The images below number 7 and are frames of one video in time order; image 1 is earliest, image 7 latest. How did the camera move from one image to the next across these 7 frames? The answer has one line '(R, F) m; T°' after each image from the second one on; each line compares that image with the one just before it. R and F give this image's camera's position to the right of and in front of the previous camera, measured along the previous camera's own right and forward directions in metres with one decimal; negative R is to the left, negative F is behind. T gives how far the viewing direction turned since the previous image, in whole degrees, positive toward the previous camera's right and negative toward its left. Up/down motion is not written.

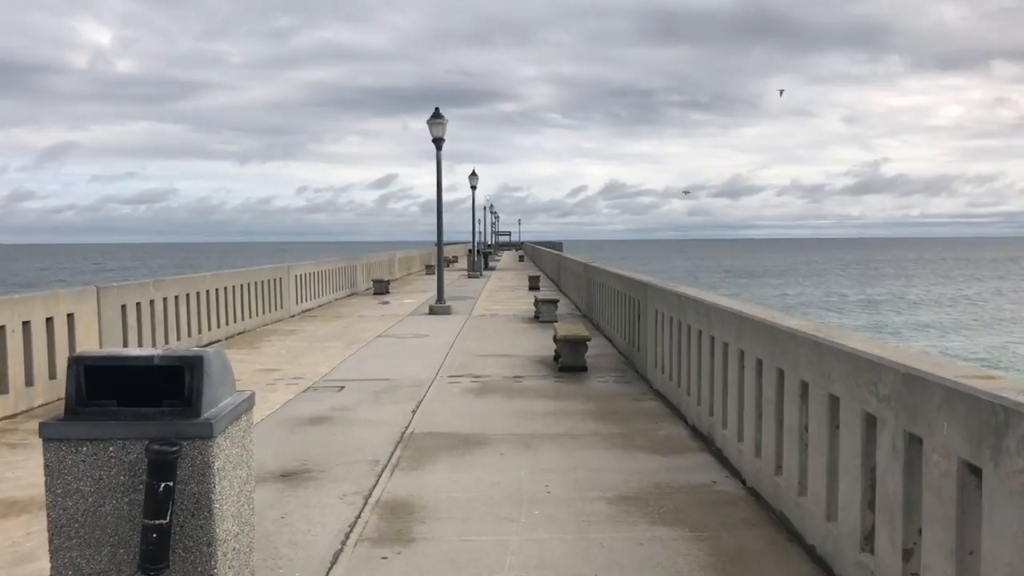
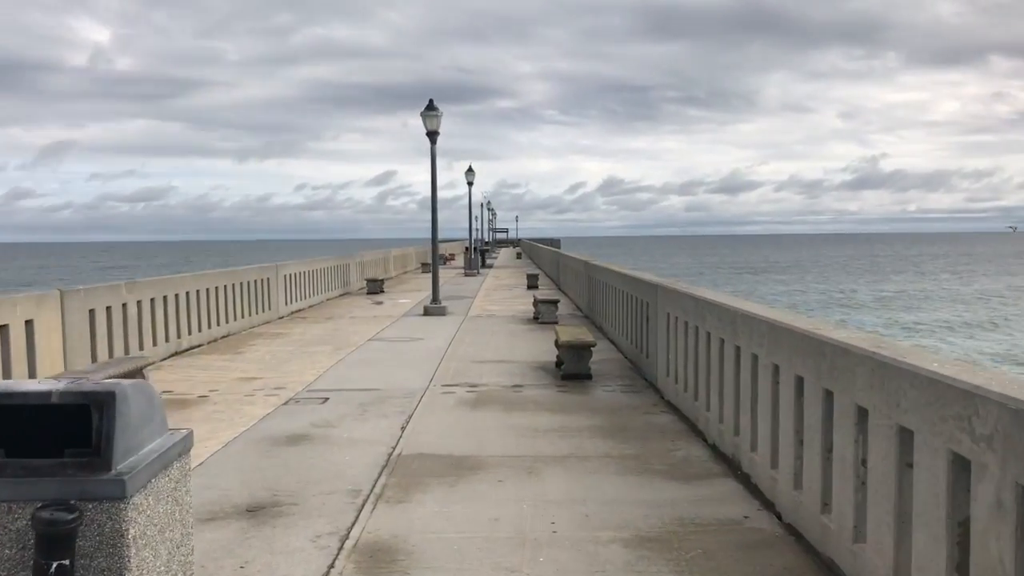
(0.0, +0.9) m; 0°
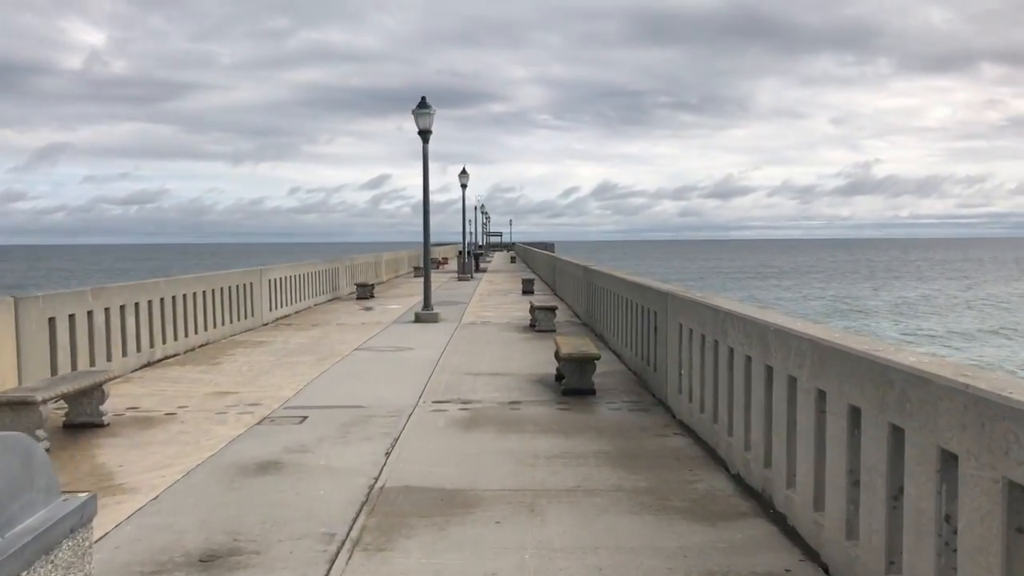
(0.0, +0.9) m; 0°
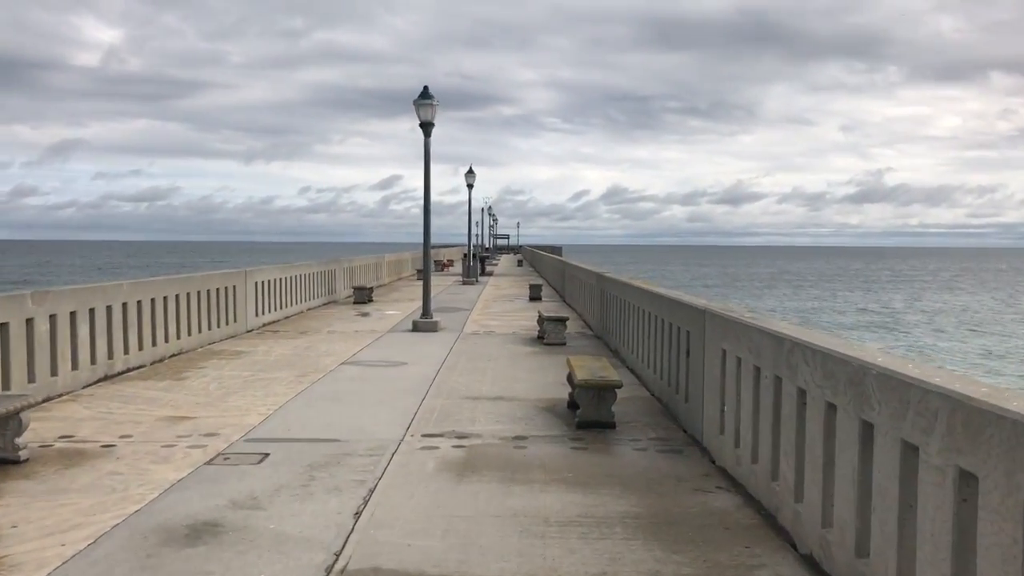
(0.0, +1.5) m; 0°
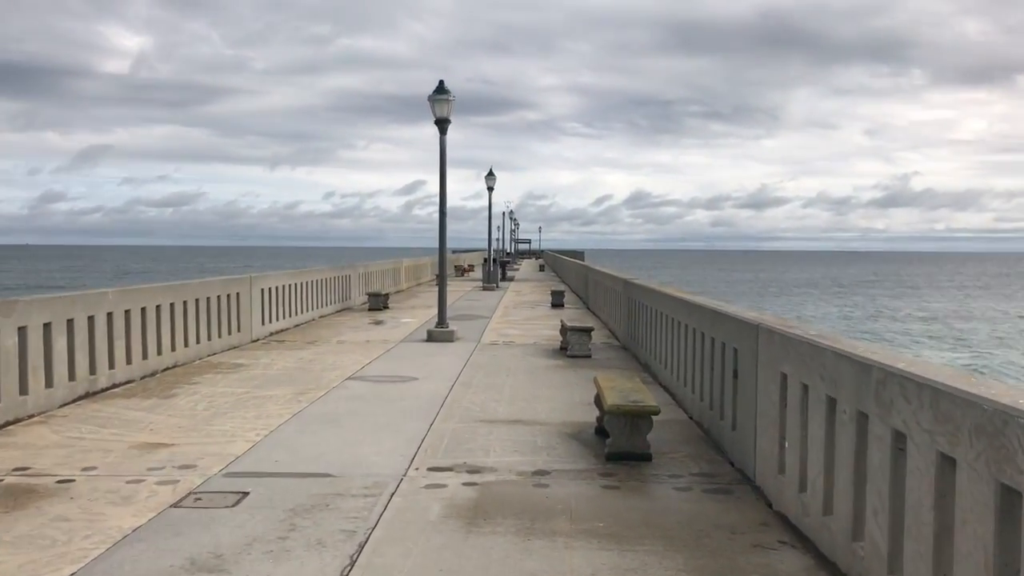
(0.0, +1.1) m; -1°
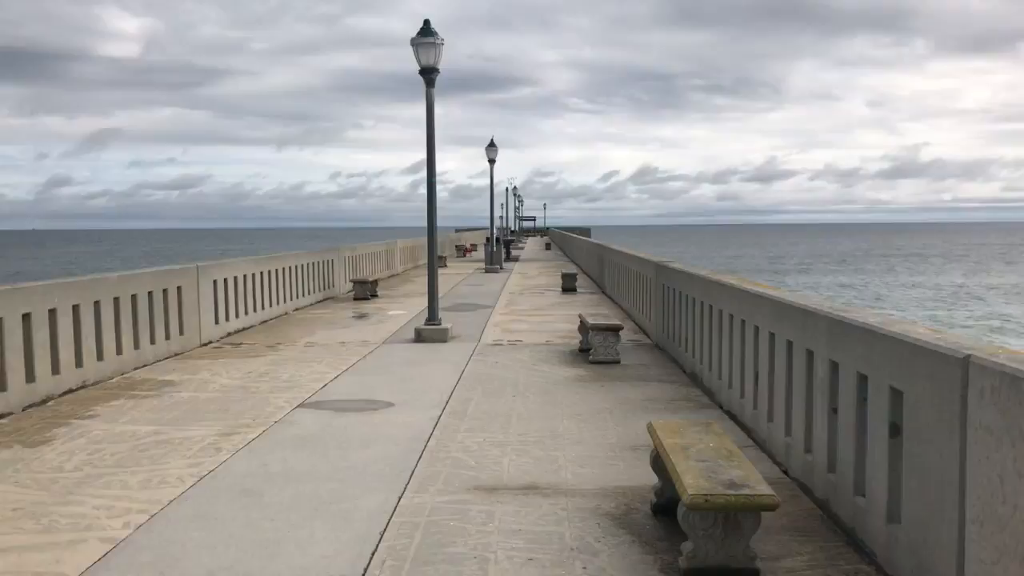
(0.0, +3.0) m; 0°
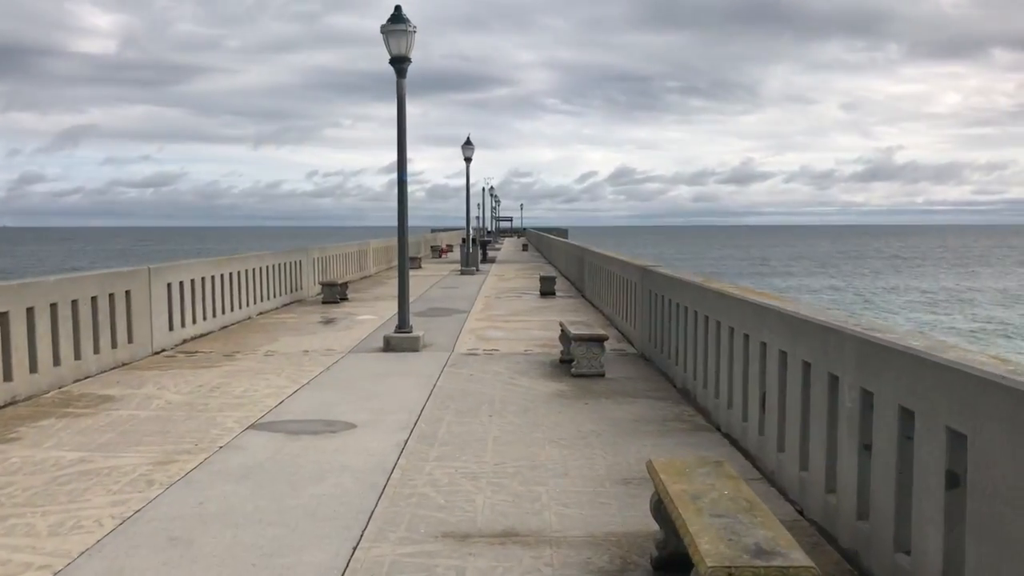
(0.0, +0.9) m; +1°
